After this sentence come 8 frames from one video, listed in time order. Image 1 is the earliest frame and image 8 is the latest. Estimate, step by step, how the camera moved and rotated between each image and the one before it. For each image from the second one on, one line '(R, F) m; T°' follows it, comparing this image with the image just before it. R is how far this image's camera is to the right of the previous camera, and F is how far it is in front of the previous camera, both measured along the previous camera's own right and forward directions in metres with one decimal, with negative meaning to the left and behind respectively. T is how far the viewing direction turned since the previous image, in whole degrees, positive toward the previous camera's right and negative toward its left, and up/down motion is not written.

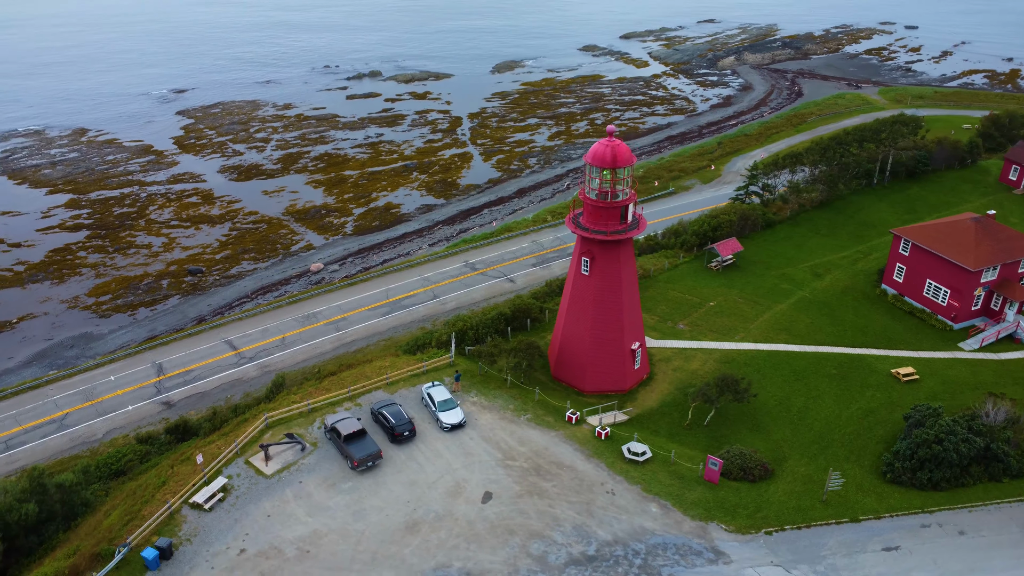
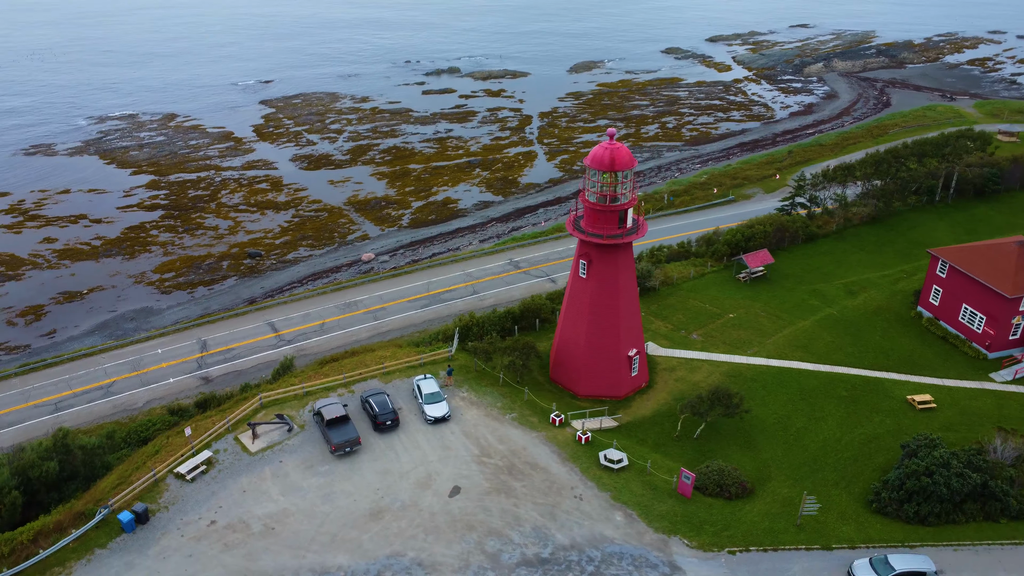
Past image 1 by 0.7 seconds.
(+2.7, +0.1) m; -6°
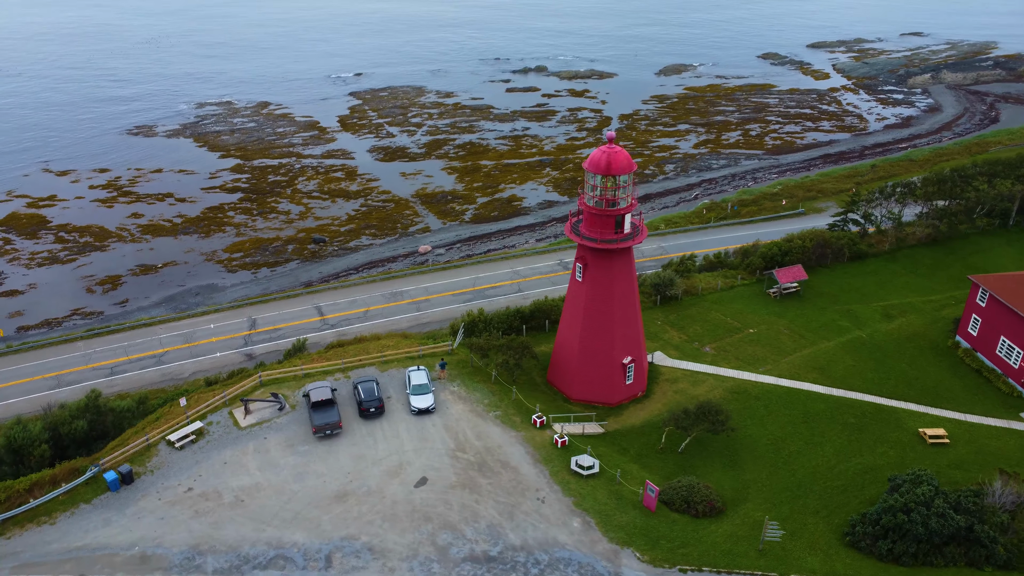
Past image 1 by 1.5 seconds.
(+3.1, +0.1) m; -7°
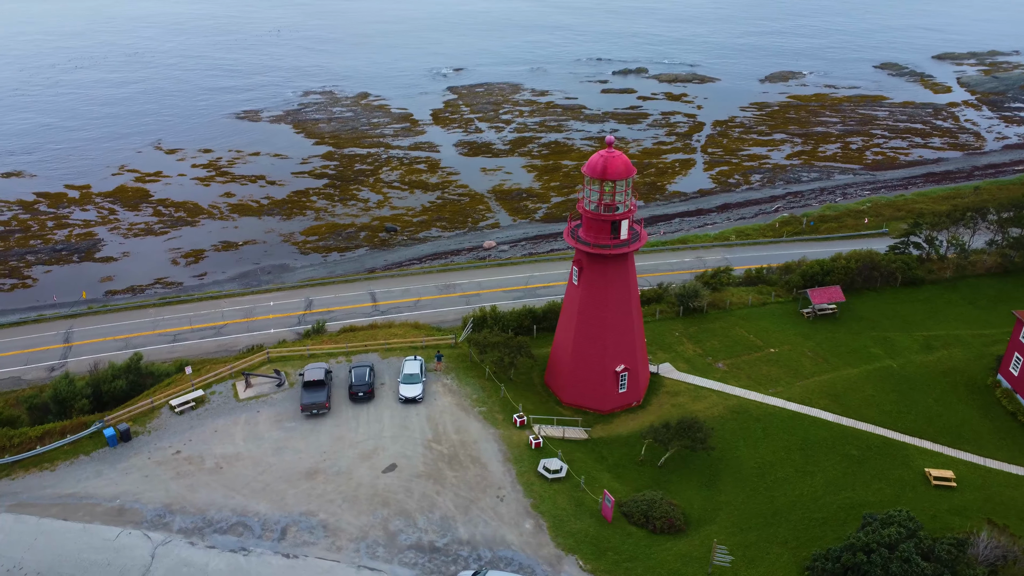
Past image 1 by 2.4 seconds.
(+3.4, +0.1) m; -8°
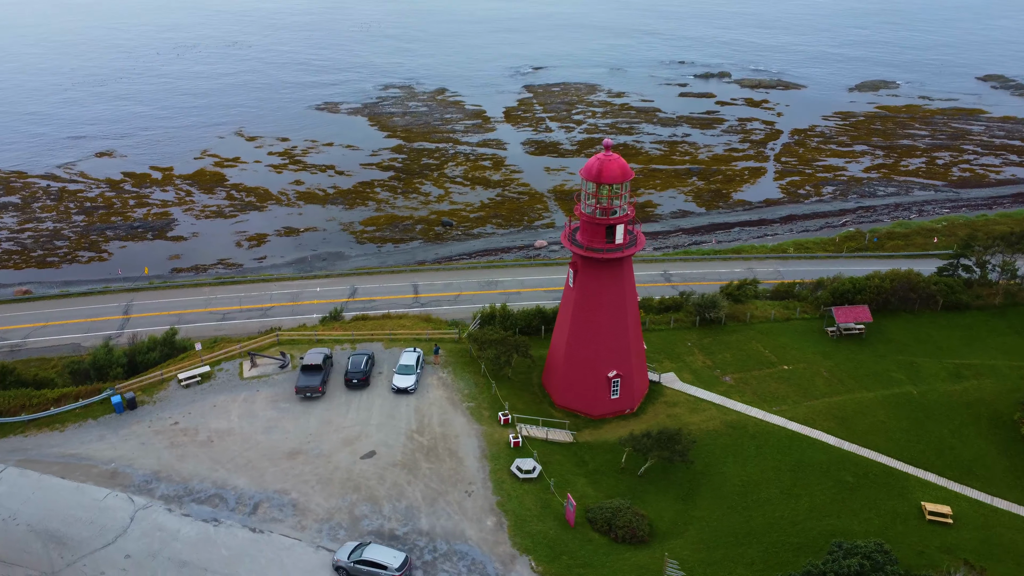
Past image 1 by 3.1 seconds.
(+2.8, 0.0) m; -6°
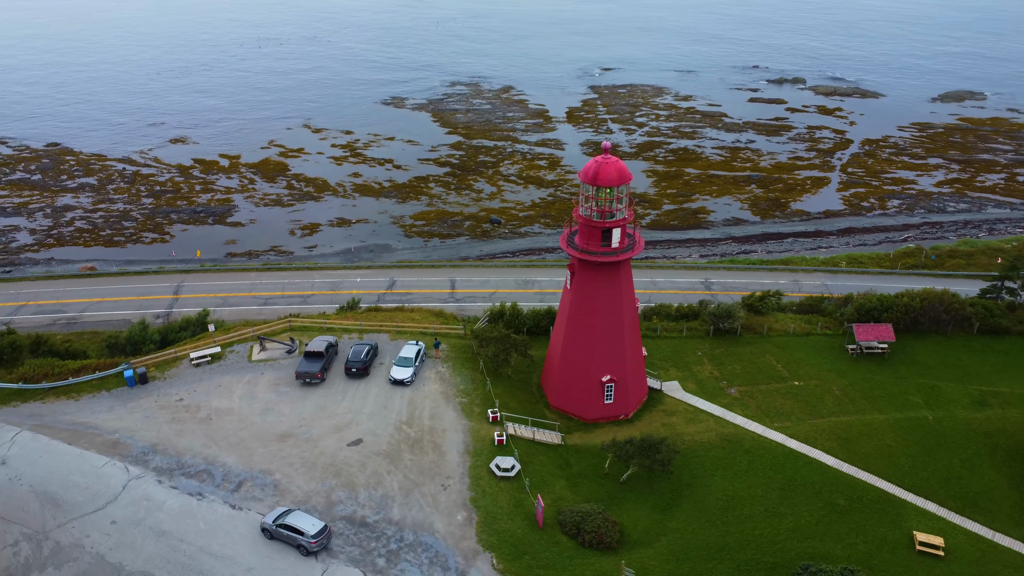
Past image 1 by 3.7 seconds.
(+2.3, 0.0) m; -5°
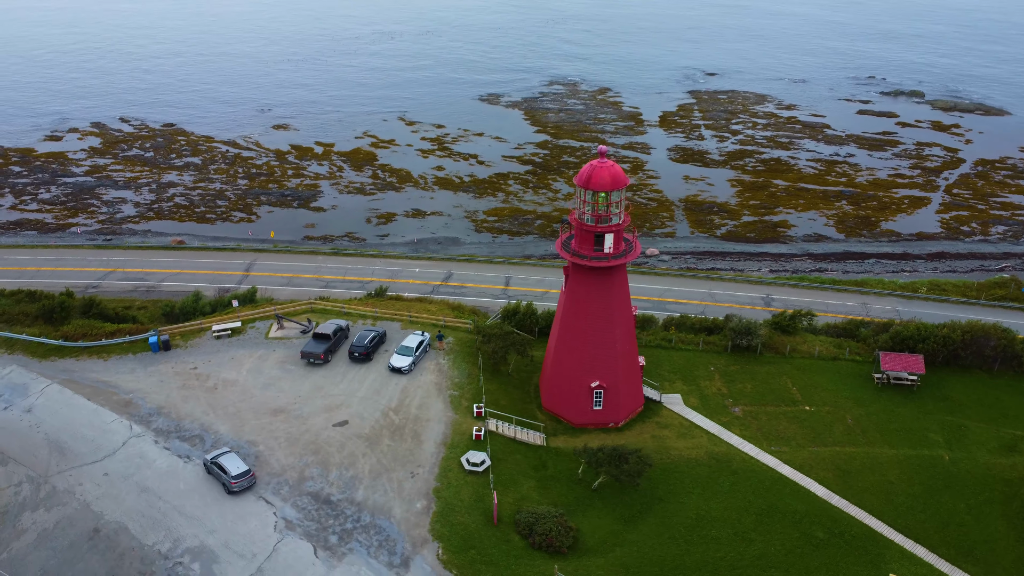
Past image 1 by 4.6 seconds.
(+3.5, +0.1) m; -8°
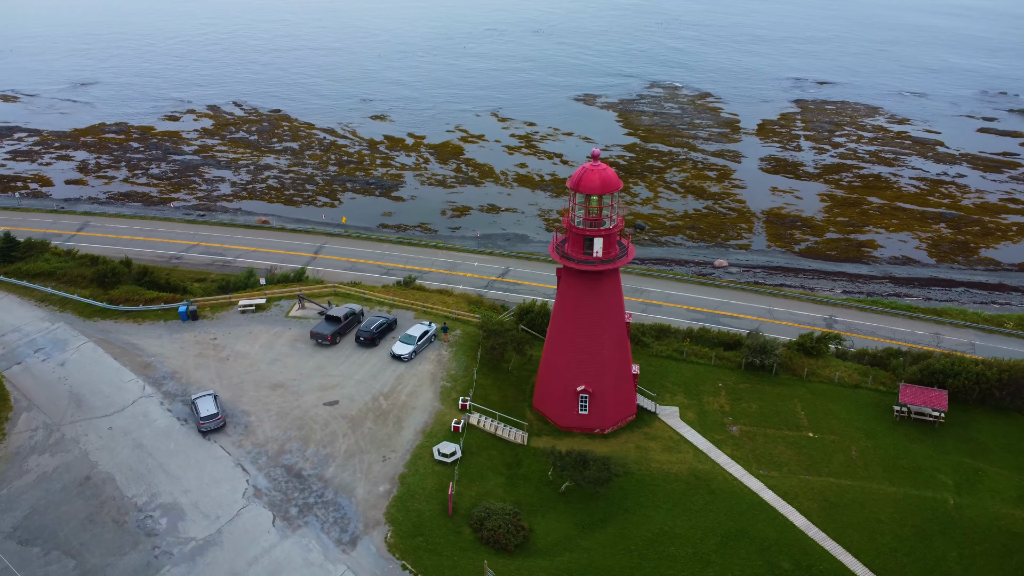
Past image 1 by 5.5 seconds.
(+3.6, +0.1) m; -8°
